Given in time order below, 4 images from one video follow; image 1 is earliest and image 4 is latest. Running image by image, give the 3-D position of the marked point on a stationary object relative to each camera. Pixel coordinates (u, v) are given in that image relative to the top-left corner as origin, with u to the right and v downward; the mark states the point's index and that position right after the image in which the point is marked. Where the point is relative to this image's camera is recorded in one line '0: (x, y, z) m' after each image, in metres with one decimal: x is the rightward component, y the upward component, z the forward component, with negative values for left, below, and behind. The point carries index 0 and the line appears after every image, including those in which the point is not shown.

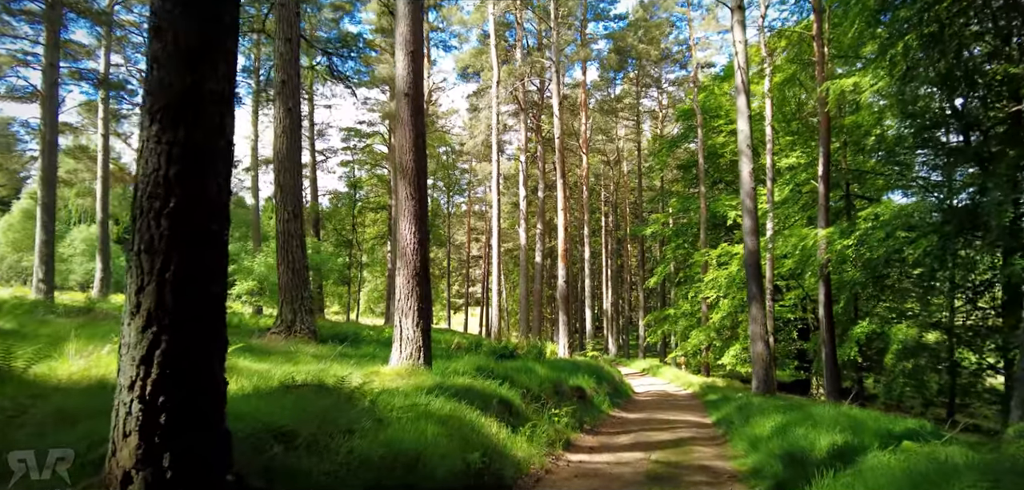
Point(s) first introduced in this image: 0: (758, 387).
0: (+4.8, -2.8, +14.5) m
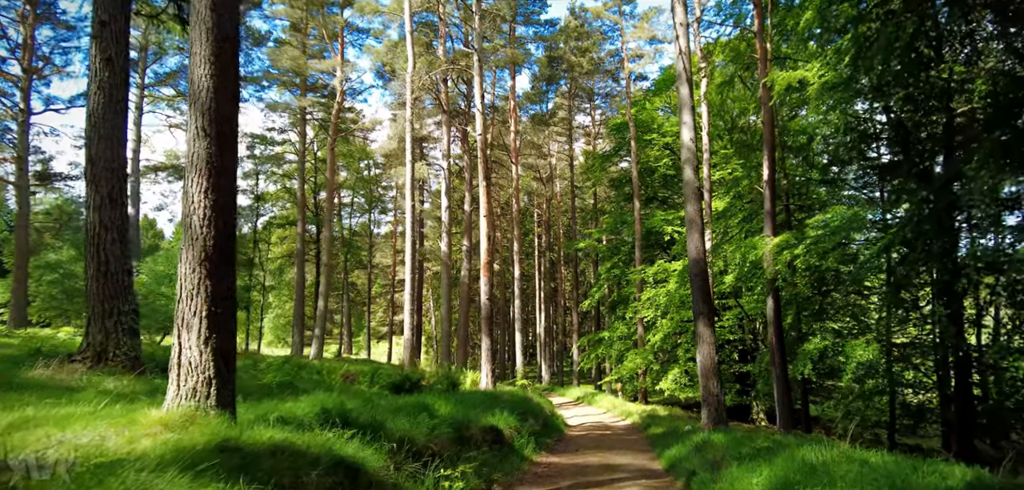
0: (+3.3, -2.9, +12.7) m
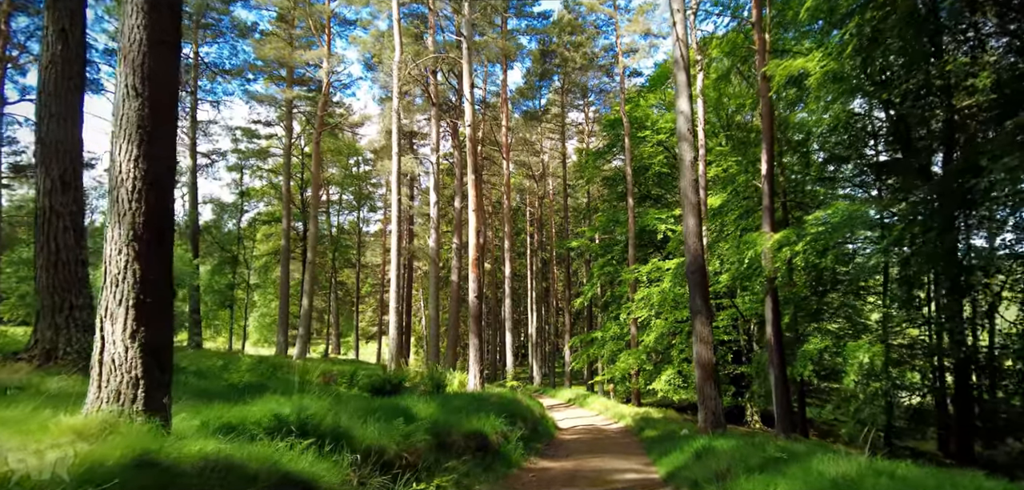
0: (+3.1, -2.9, +12.2) m
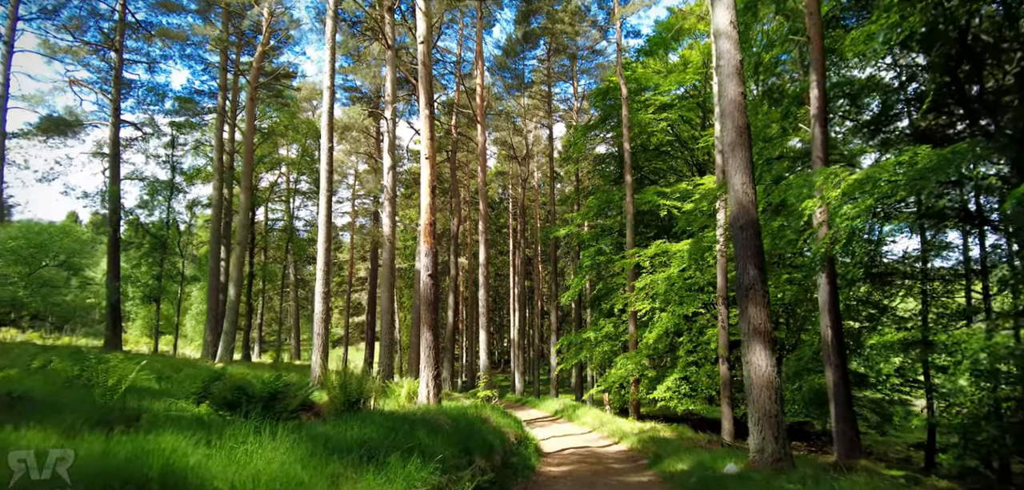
0: (+2.7, -2.4, +9.0) m
